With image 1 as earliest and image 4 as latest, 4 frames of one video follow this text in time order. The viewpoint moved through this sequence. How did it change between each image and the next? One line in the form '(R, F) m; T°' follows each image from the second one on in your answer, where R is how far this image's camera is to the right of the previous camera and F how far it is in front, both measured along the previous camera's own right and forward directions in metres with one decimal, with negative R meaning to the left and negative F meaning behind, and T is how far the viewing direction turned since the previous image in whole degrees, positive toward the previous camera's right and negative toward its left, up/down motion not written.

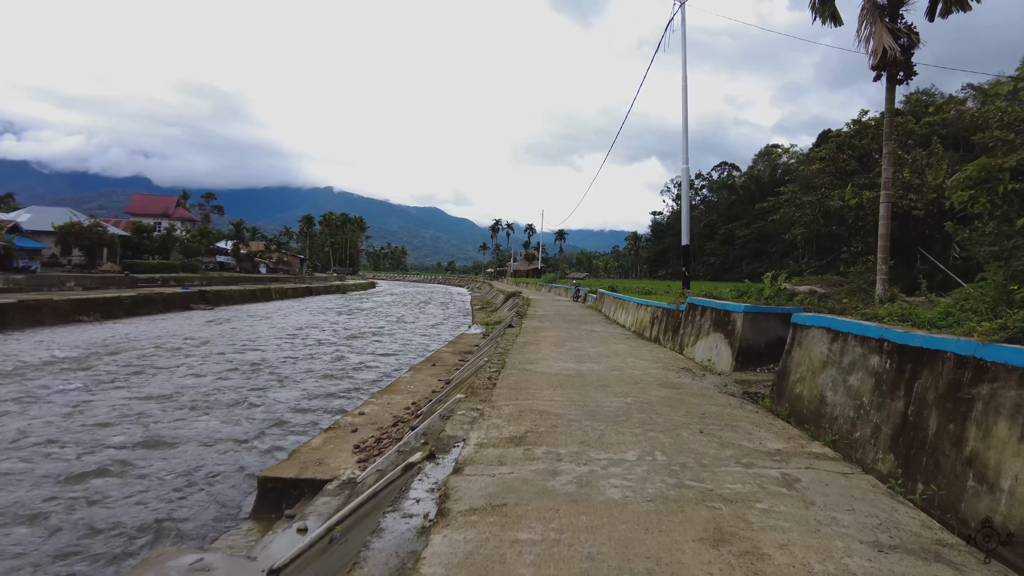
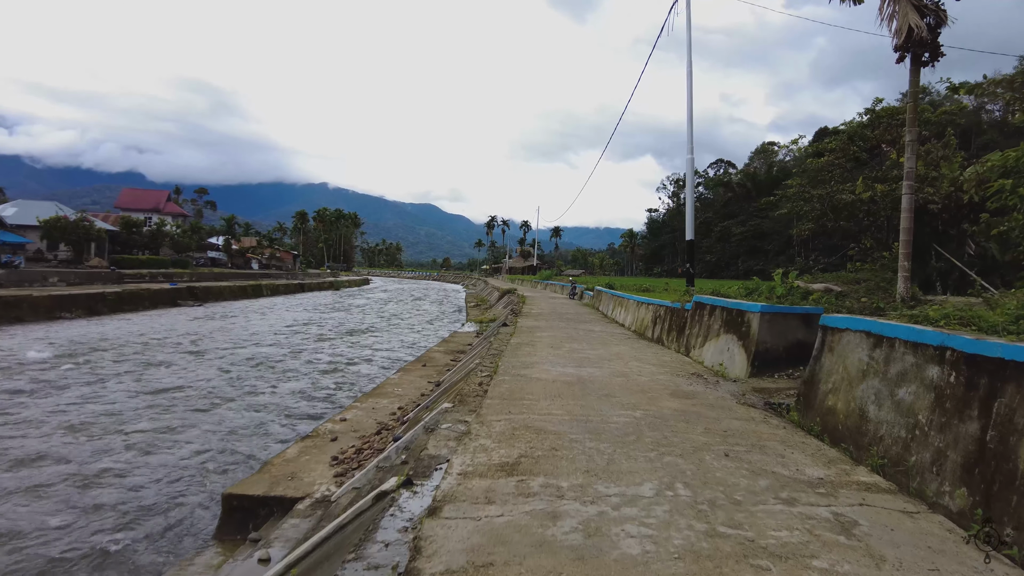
(0.0, +0.5) m; +1°
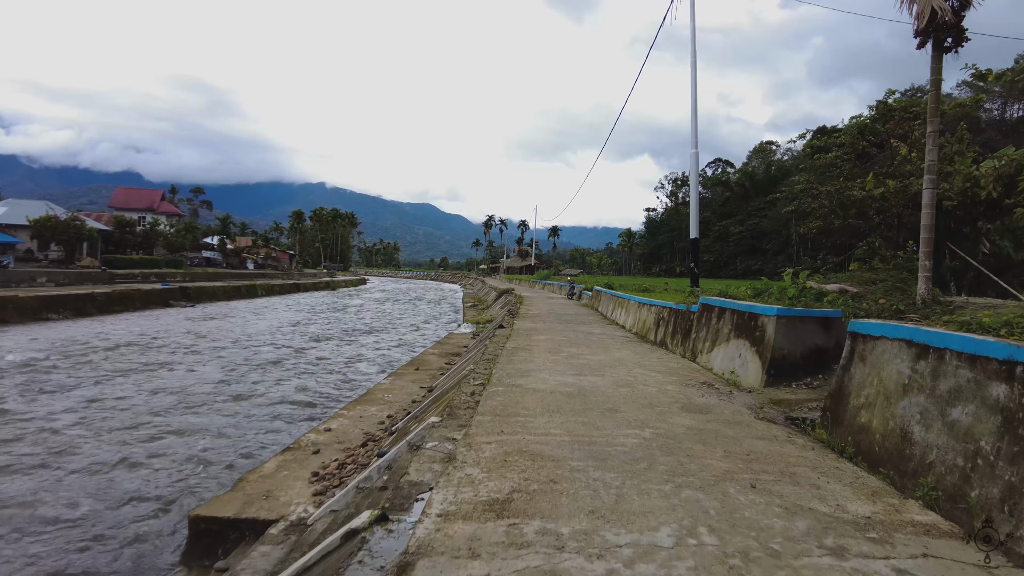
(0.0, +0.4) m; 0°
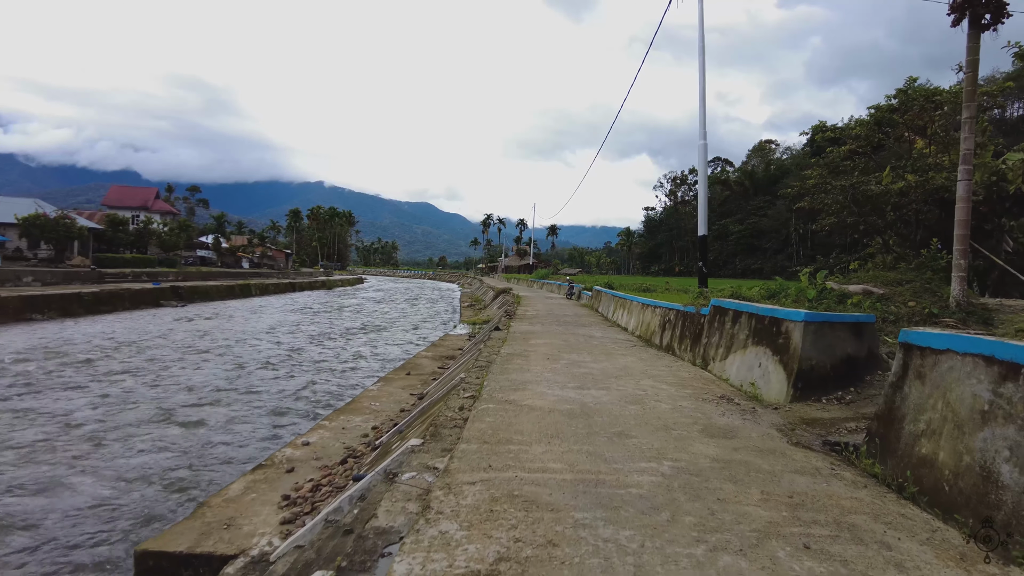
(0.0, +0.5) m; 0°
